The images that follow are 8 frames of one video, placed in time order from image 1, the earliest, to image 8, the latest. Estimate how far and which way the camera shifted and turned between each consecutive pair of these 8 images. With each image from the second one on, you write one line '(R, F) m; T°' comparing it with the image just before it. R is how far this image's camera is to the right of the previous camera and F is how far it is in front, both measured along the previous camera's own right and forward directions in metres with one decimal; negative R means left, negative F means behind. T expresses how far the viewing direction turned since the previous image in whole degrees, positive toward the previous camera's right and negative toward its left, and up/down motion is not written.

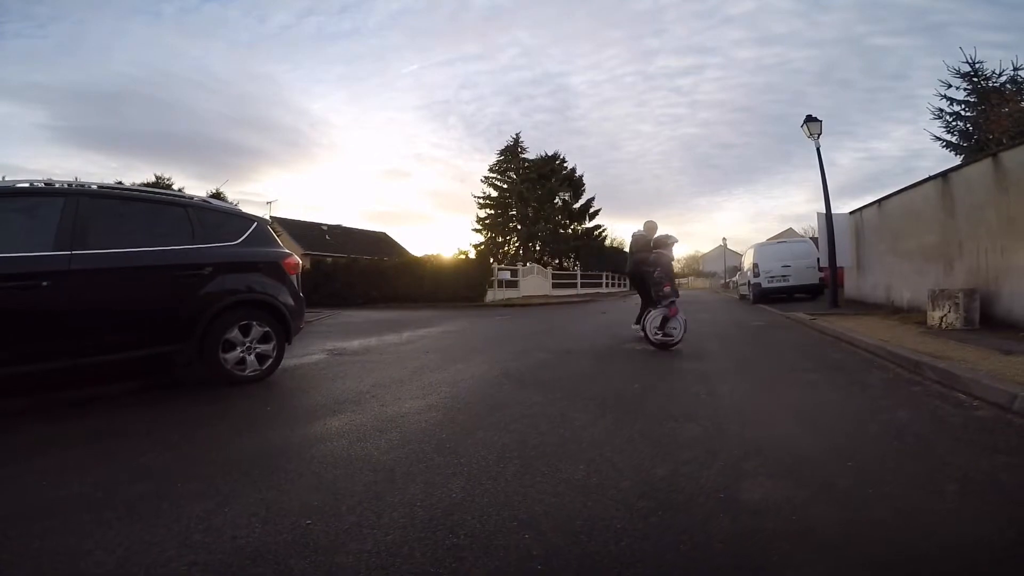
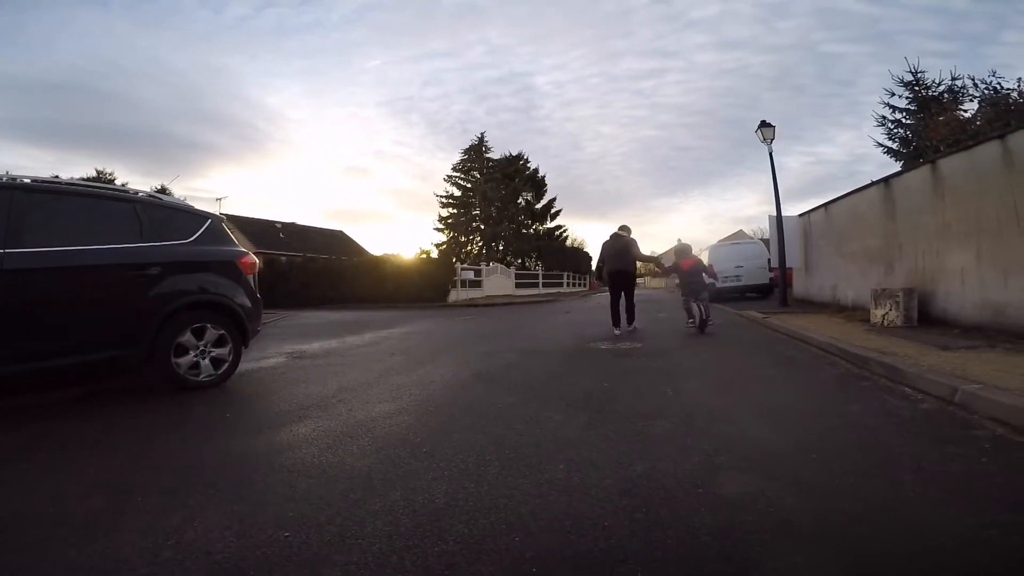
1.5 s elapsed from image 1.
(-0.1, -0.1) m; +4°
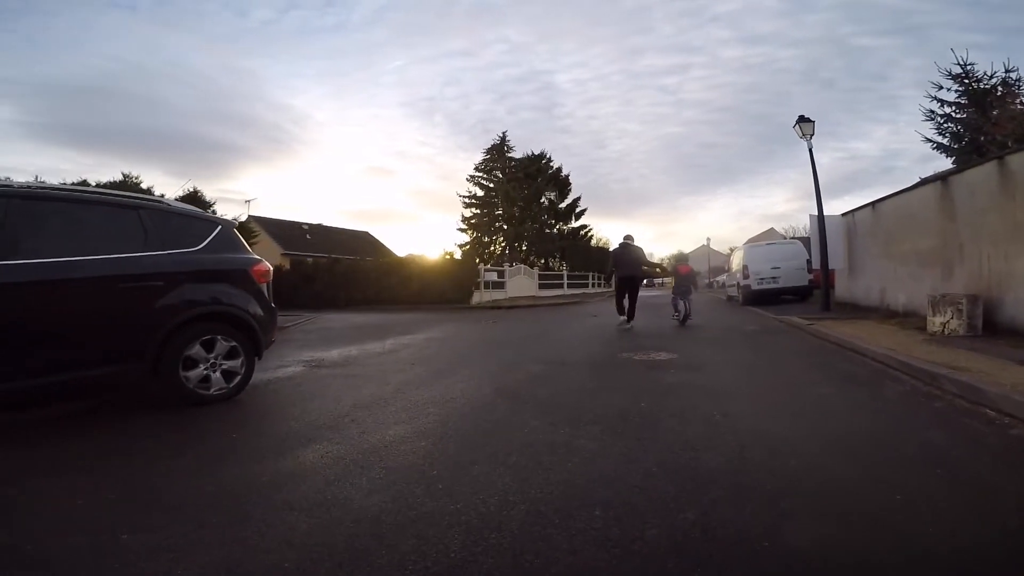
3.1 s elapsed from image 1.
(0.0, +0.6) m; -2°
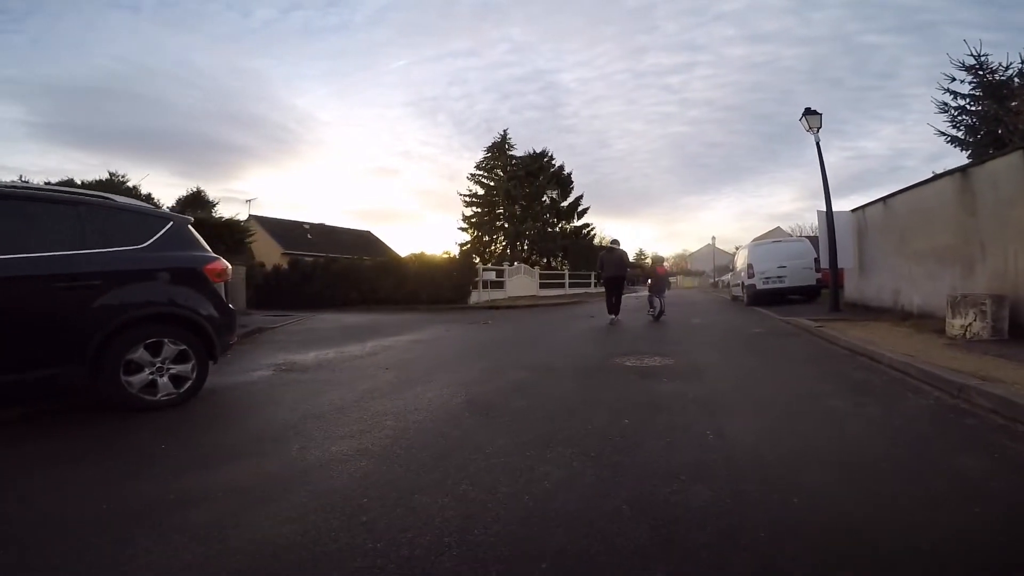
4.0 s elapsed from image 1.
(+0.3, +0.7) m; 0°
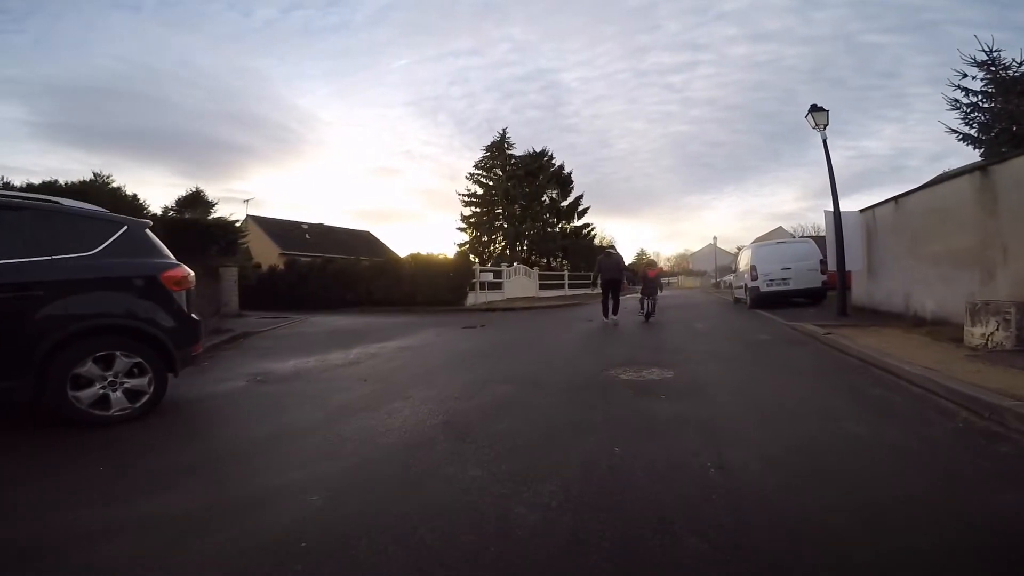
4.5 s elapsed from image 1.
(+0.1, +0.6) m; 0°
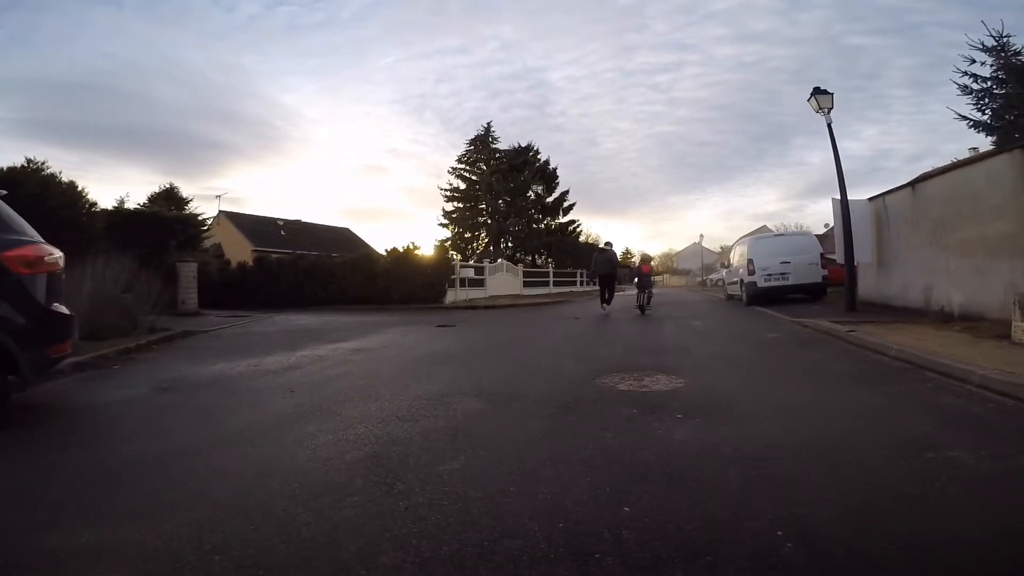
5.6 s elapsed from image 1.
(+0.2, +1.5) m; +1°
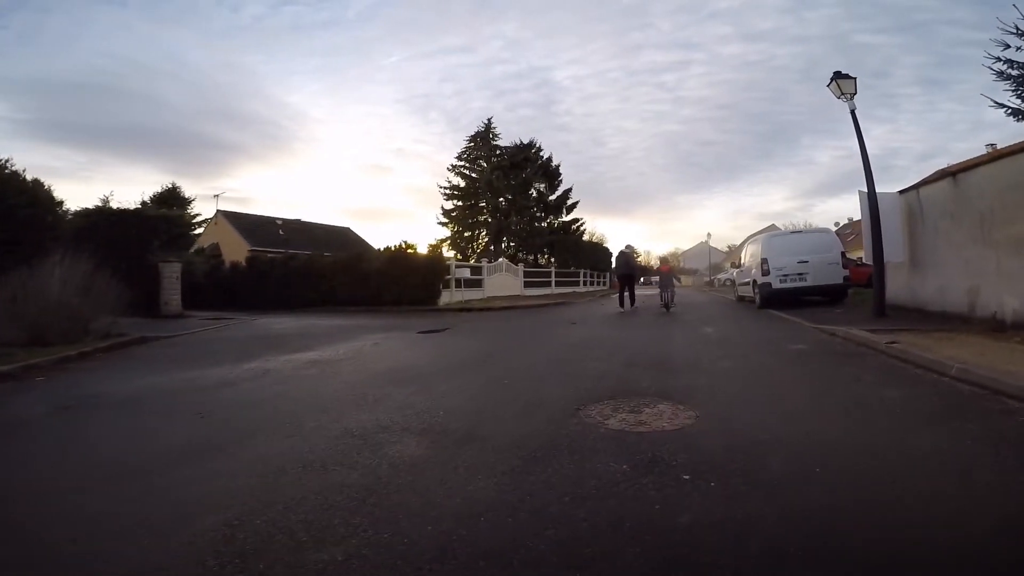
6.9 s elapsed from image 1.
(+0.2, +1.3) m; 0°
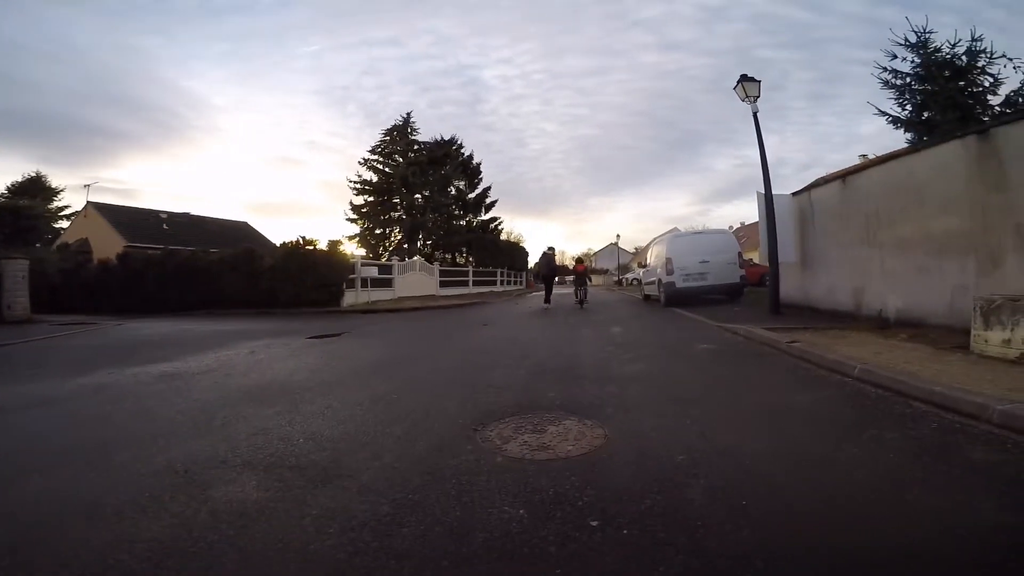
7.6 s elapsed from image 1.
(+0.1, +0.6) m; +7°
